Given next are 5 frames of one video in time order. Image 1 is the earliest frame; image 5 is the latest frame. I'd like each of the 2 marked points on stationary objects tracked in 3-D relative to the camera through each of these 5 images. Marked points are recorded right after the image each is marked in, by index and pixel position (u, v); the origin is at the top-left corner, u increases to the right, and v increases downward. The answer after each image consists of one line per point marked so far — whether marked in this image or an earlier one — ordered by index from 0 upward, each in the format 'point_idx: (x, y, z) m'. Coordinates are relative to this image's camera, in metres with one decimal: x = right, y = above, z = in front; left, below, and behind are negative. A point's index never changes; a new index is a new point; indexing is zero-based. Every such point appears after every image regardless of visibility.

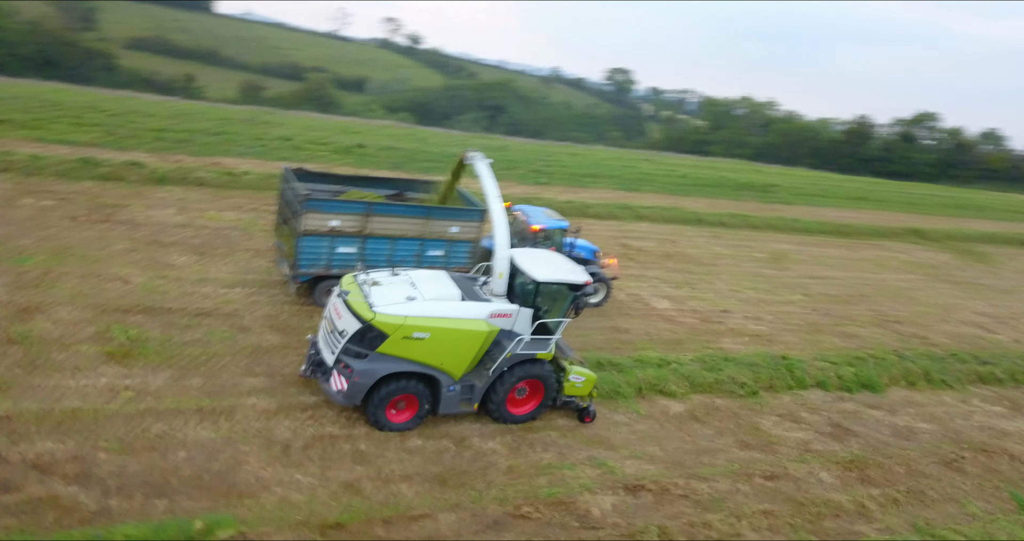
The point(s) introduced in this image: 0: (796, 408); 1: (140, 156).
0: (+3.8, -1.9, +10.3) m
1: (-7.2, +2.2, +14.2) m
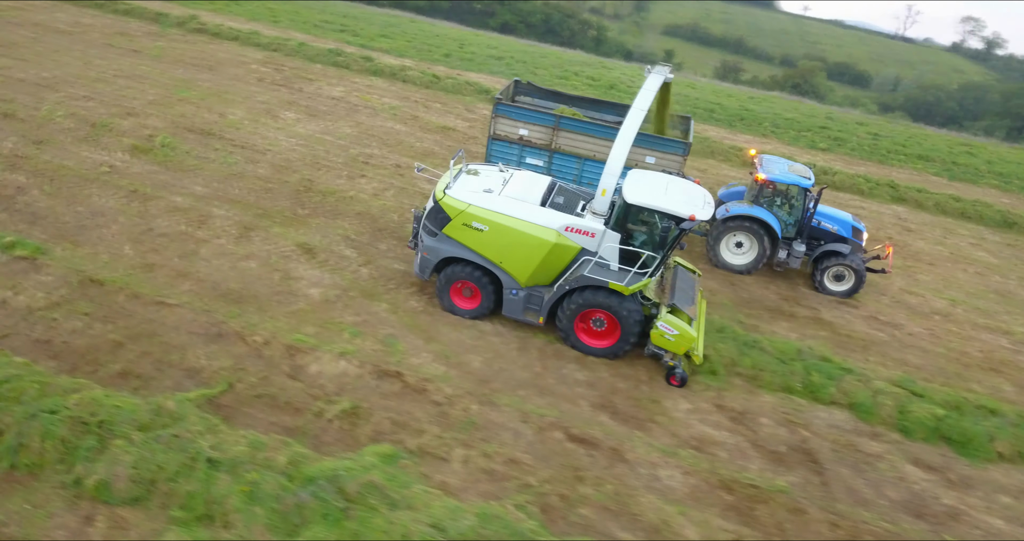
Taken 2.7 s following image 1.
0: (+2.4, -1.4, +7.4) m
1: (-2.6, +4.7, +16.9) m
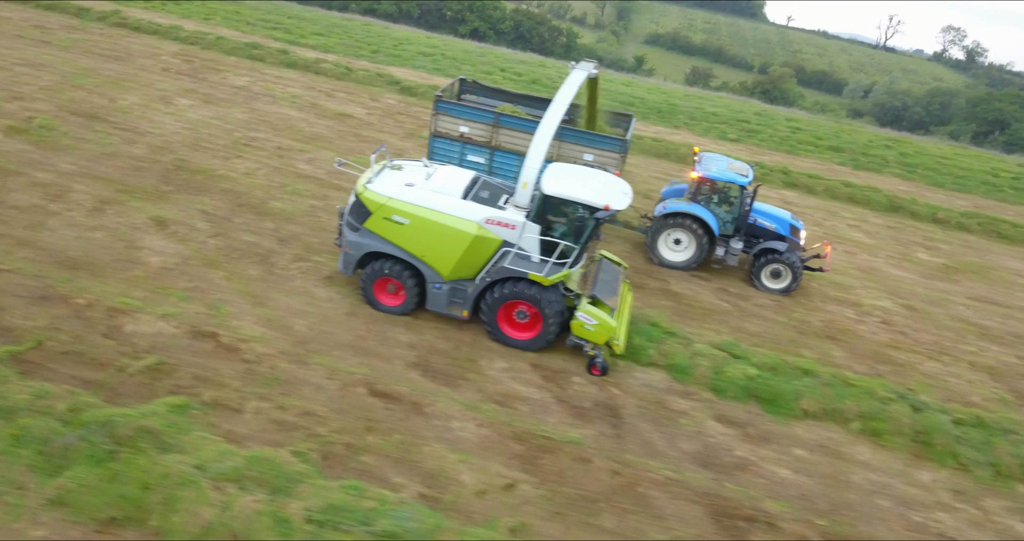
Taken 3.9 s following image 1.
0: (+0.6, -1.0, +7.6) m
1: (-4.5, +4.9, +17.1) m
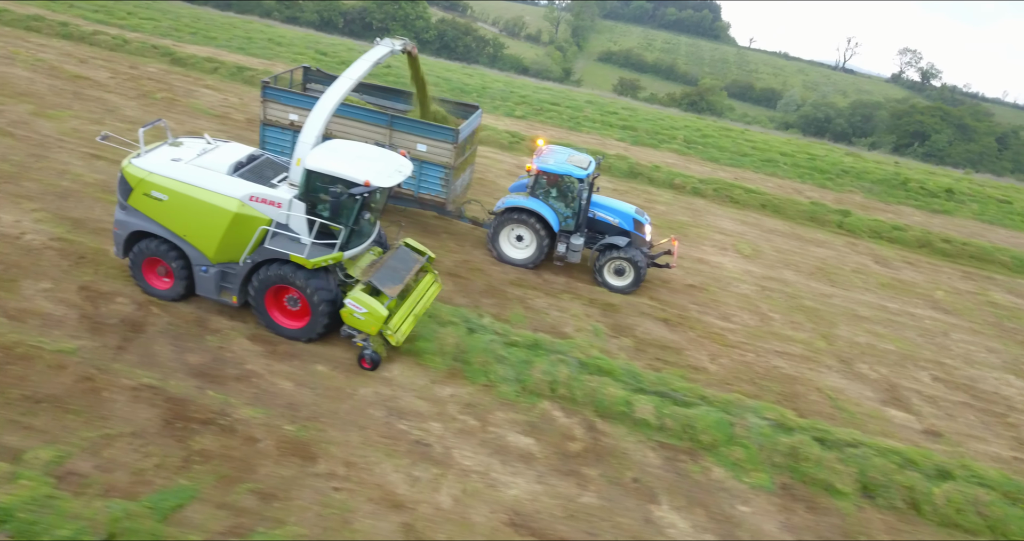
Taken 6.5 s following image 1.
0: (-3.8, -0.2, +7.5) m
1: (-9.1, +5.4, +17.0) m
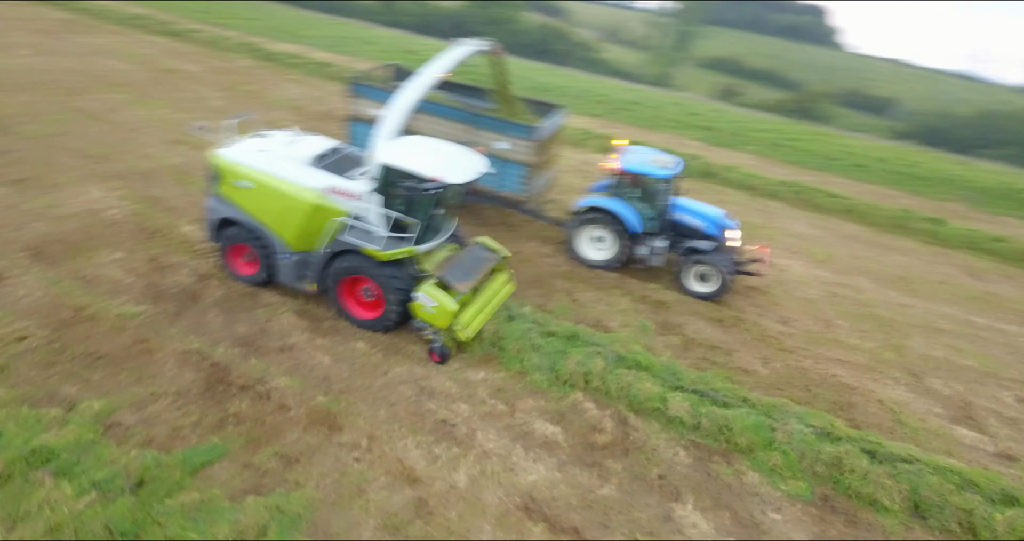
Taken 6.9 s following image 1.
0: (-3.3, 0.0, +7.9) m
1: (-7.1, +5.8, +18.1) m
